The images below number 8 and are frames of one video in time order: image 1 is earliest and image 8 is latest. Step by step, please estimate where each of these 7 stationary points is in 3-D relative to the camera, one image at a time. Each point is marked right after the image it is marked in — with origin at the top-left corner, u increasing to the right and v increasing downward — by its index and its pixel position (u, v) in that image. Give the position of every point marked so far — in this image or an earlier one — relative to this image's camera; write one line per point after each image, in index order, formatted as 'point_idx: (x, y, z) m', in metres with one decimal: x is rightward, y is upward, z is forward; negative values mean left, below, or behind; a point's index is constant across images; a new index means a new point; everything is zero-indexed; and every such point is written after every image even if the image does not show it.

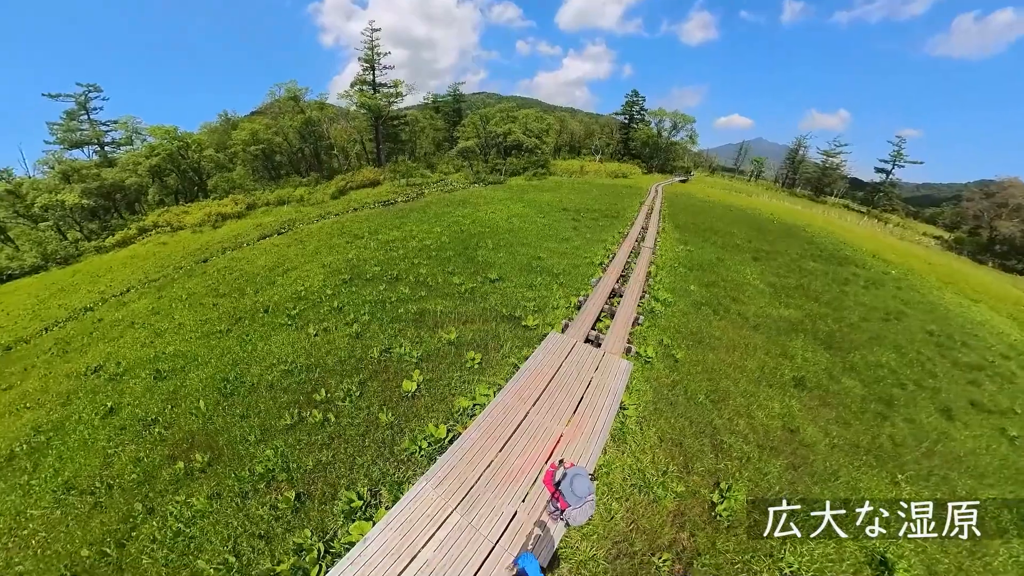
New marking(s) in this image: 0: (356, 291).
0: (-8.0, -0.5, +18.5) m
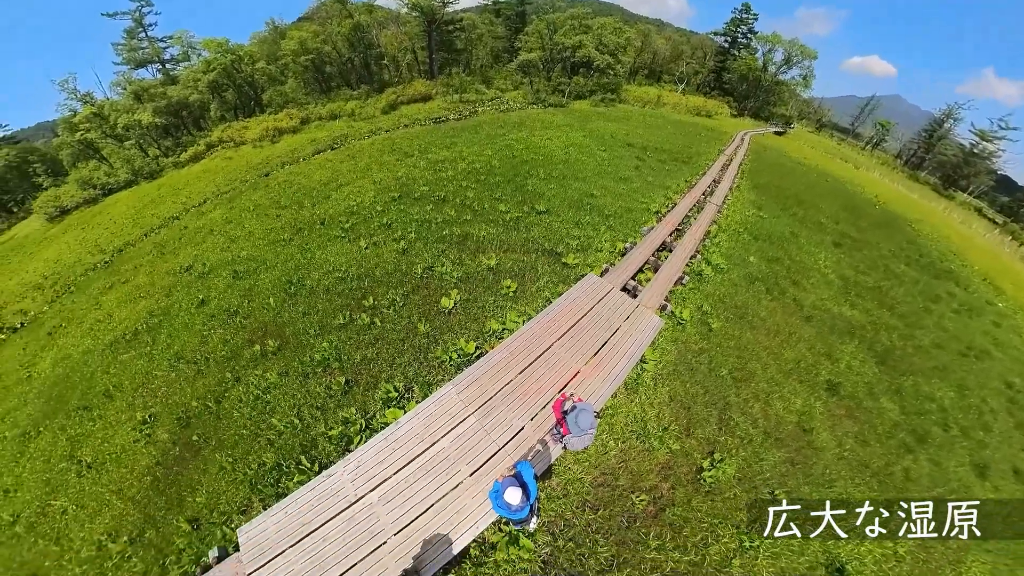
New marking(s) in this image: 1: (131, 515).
0: (-5.7, +3.9, +19.3) m
1: (-10.8, -6.5, +10.5) m
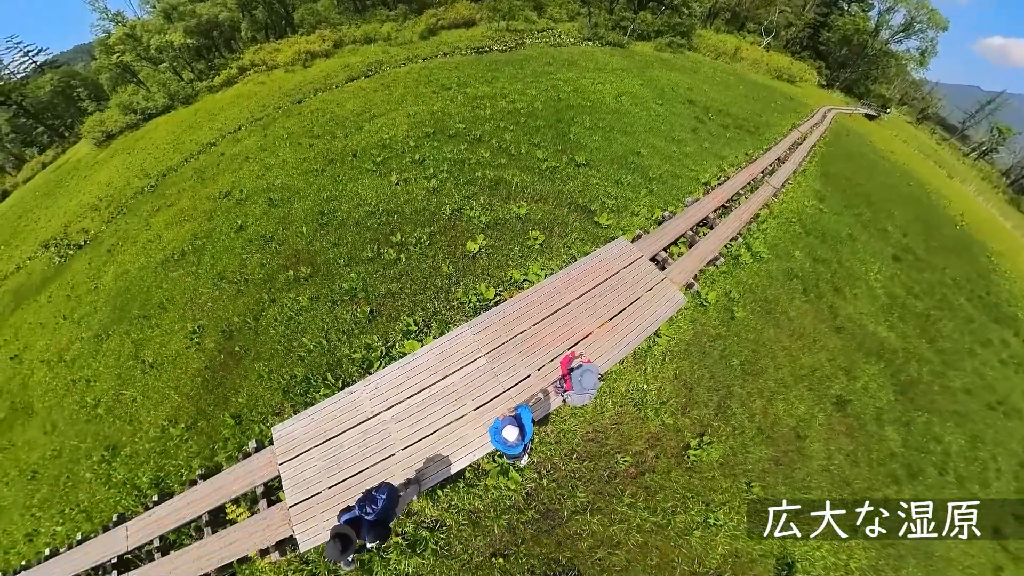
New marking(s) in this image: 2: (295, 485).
0: (-3.8, +7.0, +18.6) m
1: (-11.1, -4.1, +12.7) m
2: (-6.6, -6.0, +11.9) m
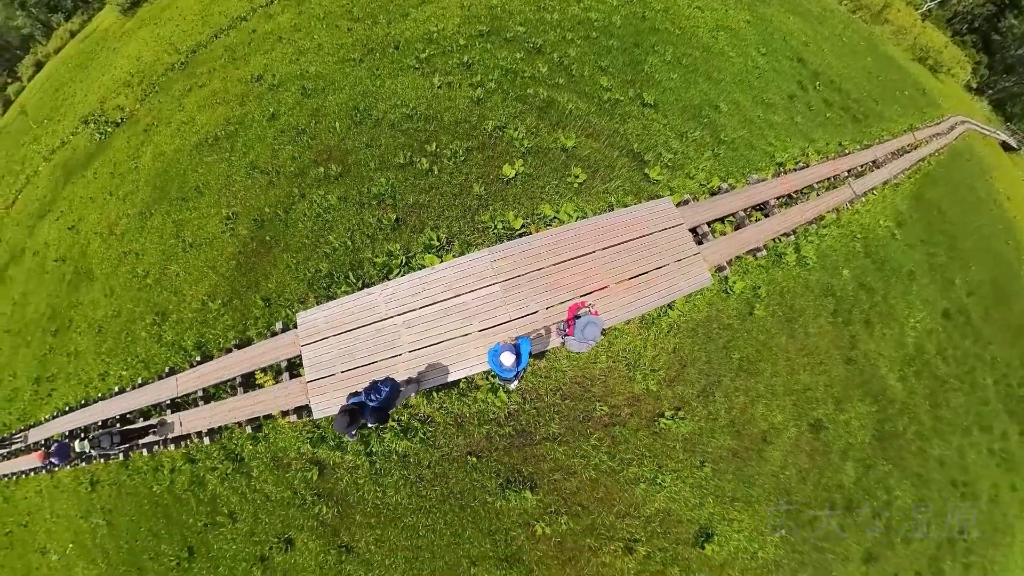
0: (-1.0, +10.5, +16.2) m
1: (-11.0, +0.1, +14.2) m
2: (-7.1, -2.9, +13.7) m
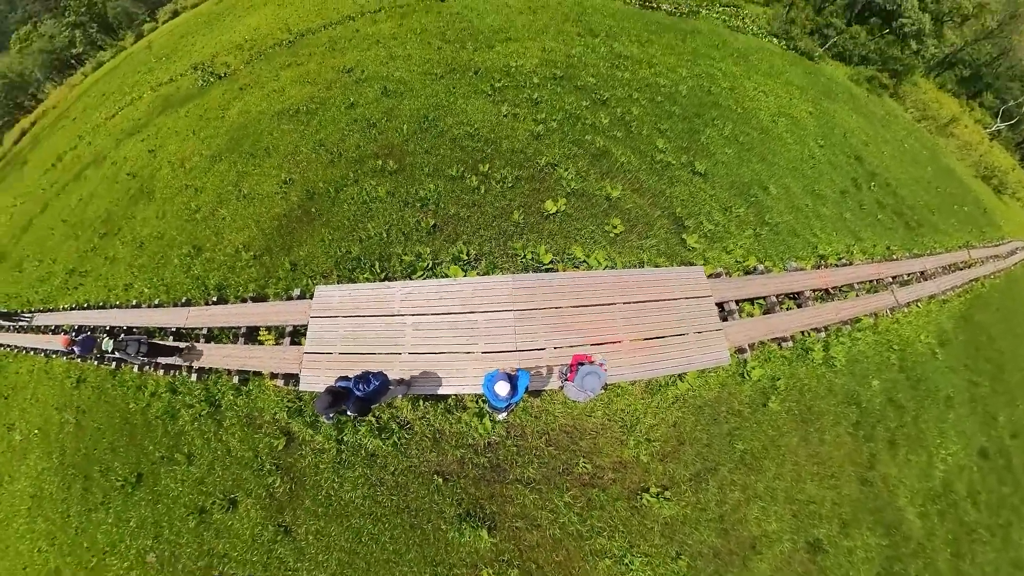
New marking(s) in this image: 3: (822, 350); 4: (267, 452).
0: (+2.3, +9.1, +17.4) m
1: (-10.2, +1.9, +15.1) m
2: (-7.2, -1.9, +13.9) m
3: (+12.2, -2.5, +14.6) m
4: (-8.6, -5.8, +13.2) m
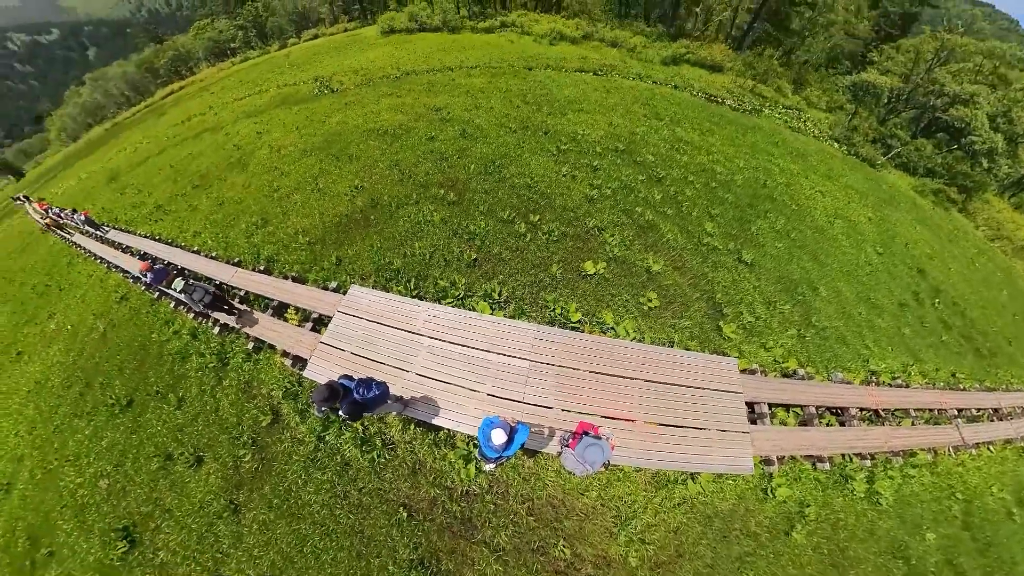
0: (+5.4, +6.0, +18.5) m
1: (-8.6, +2.5, +16.6) m
2: (-6.8, -1.6, +14.4) m
3: (+11.8, -6.7, +12.3) m
4: (-9.2, -4.8, +13.2) m
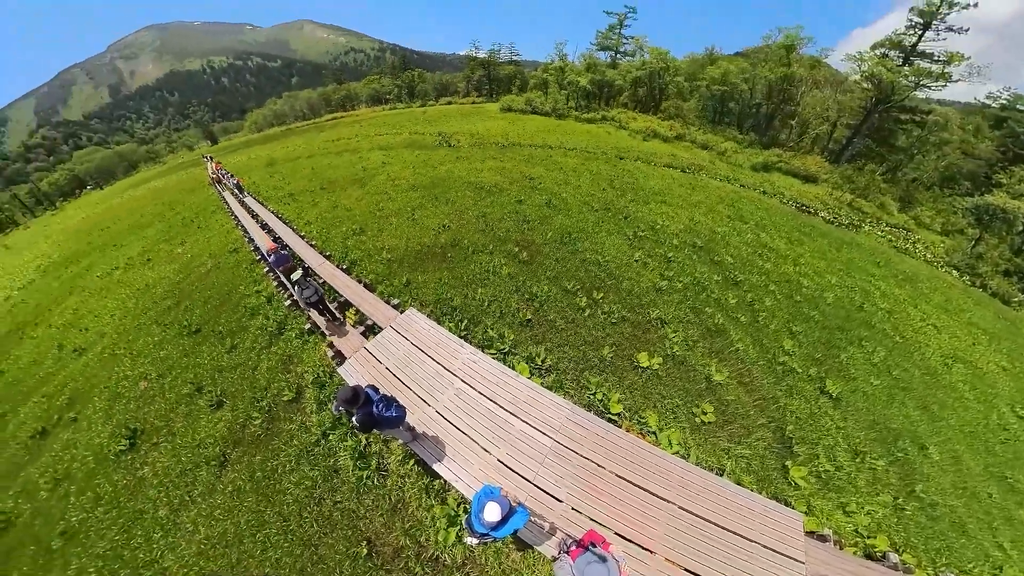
0: (+8.9, +1.0, +17.8) m
1: (-5.6, +1.6, +18.8) m
2: (-5.5, -1.9, +15.4) m
3: (+10.0, -10.5, +7.5) m
4: (-8.9, -4.0, +14.1) m
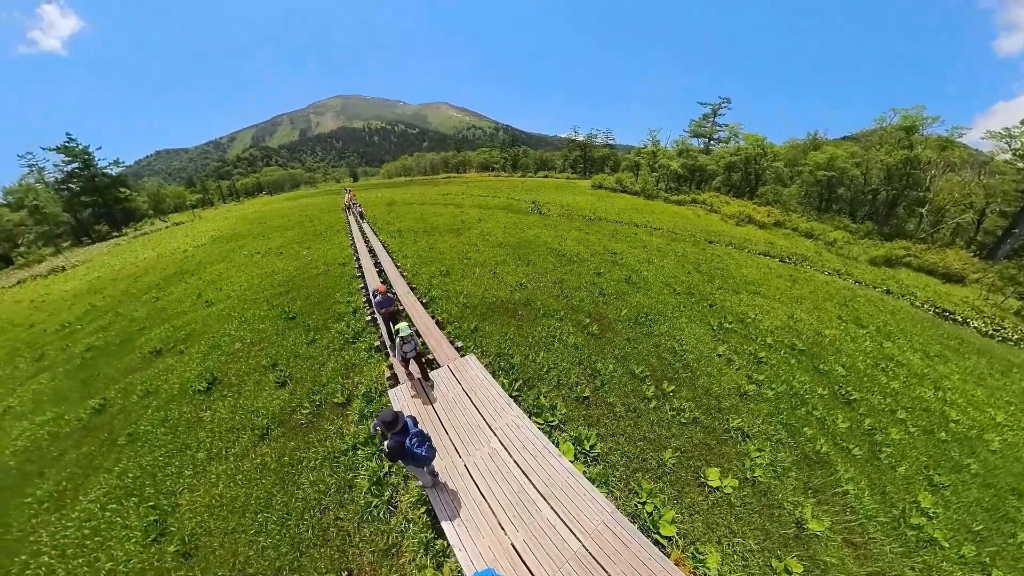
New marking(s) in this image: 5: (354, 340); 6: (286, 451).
0: (+11.3, -3.5, +14.4) m
1: (-1.9, -0.9, +20.1) m
2: (-3.5, -3.3, +16.0) m
3: (+6.9, -11.6, +1.9) m
4: (-7.5, -4.3, +15.5) m
5: (-7.3, -2.8, +17.7) m
6: (-8.1, -5.8, +13.5) m
